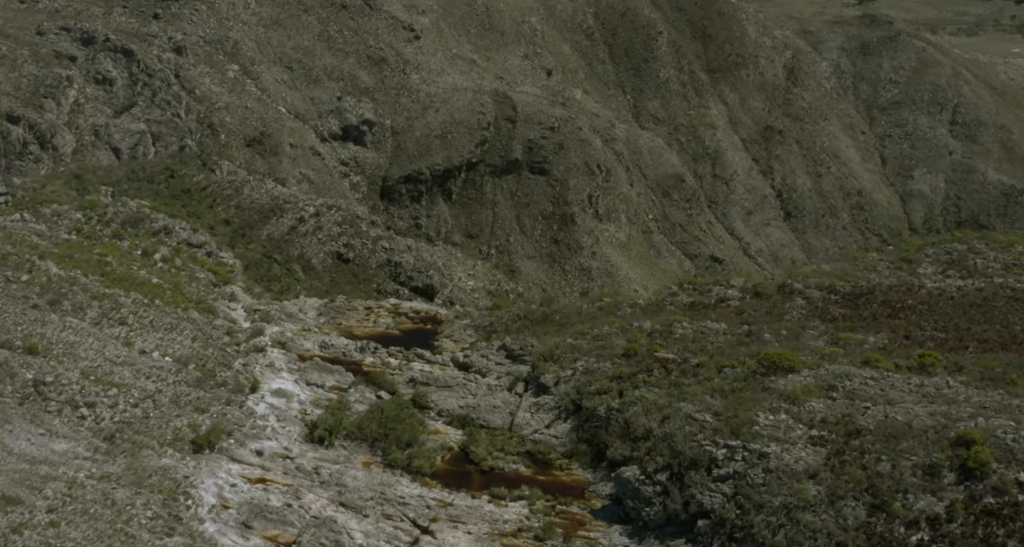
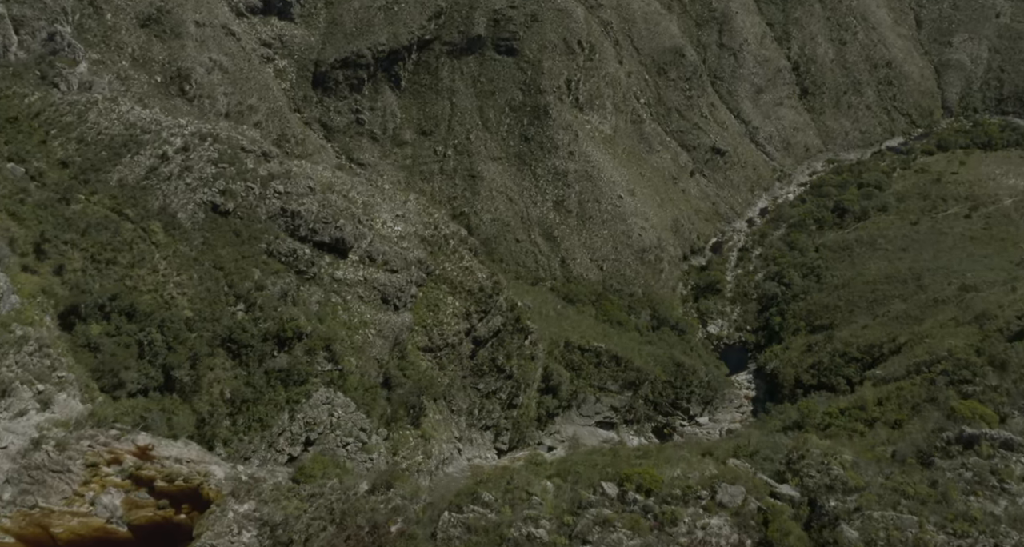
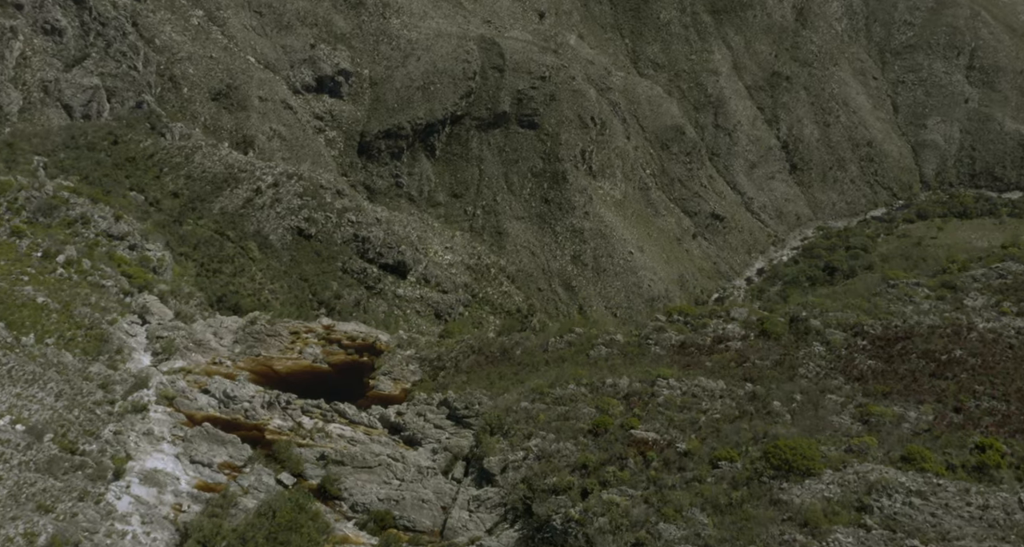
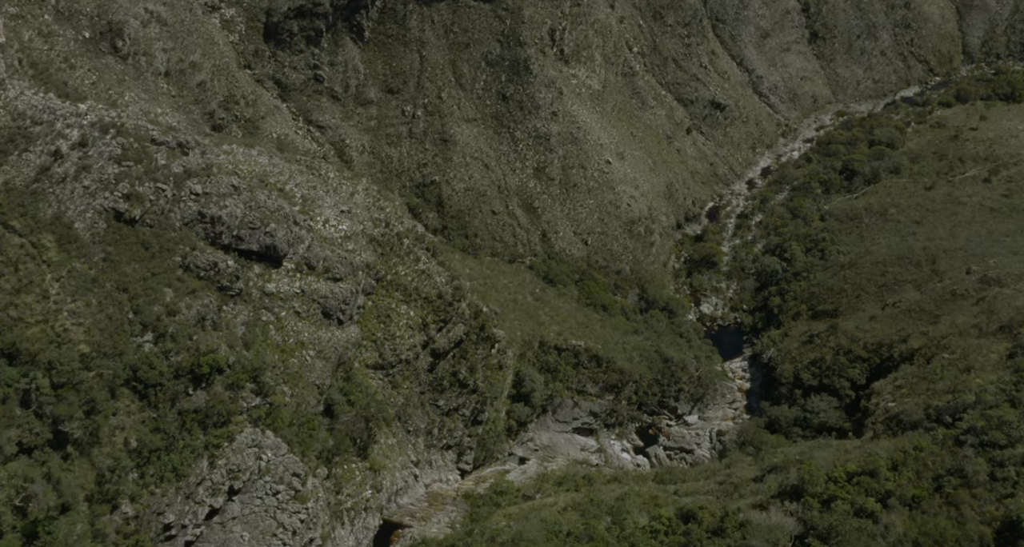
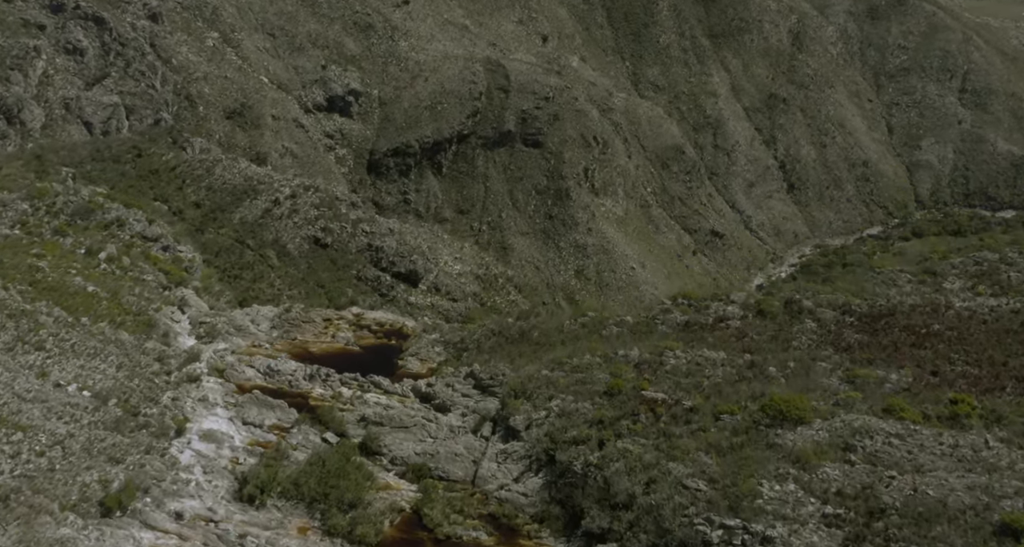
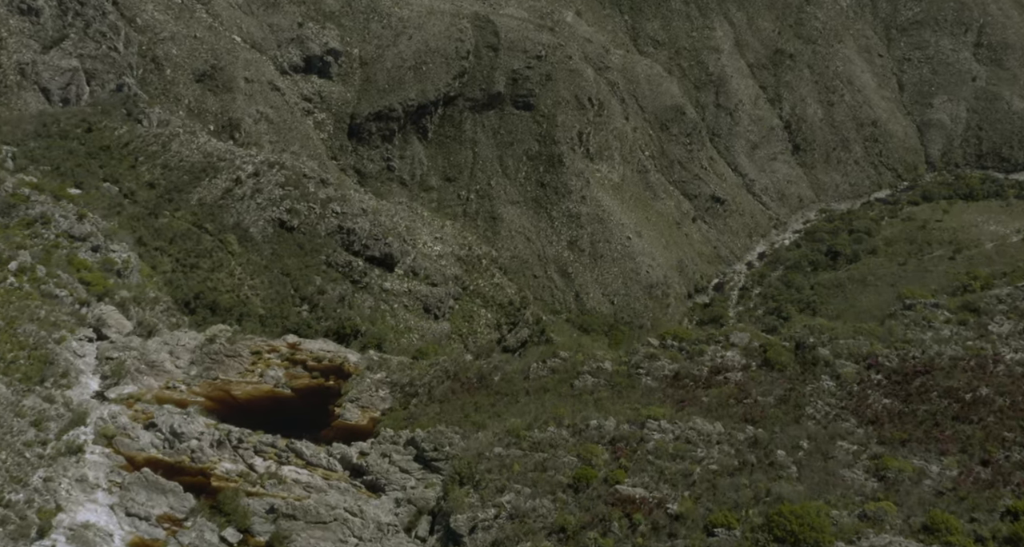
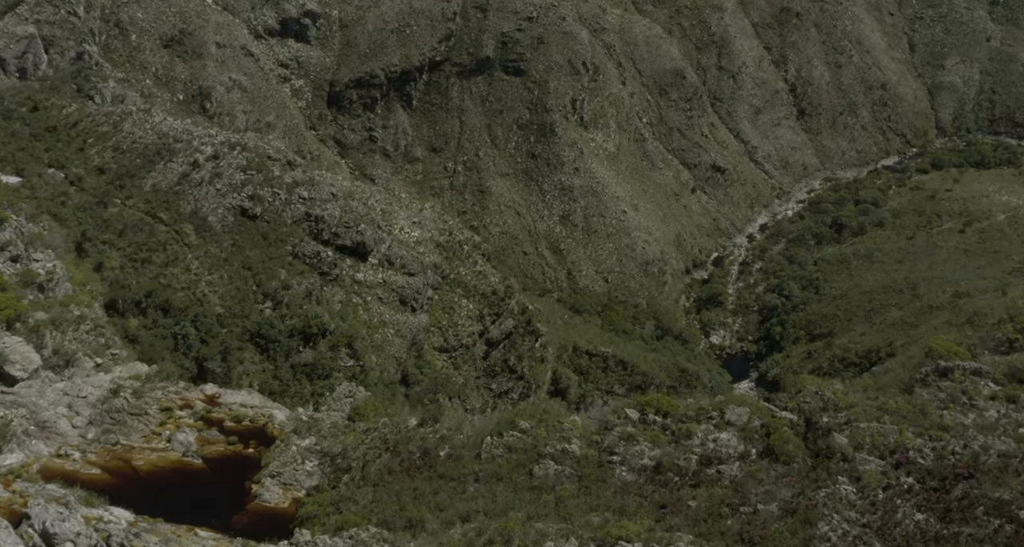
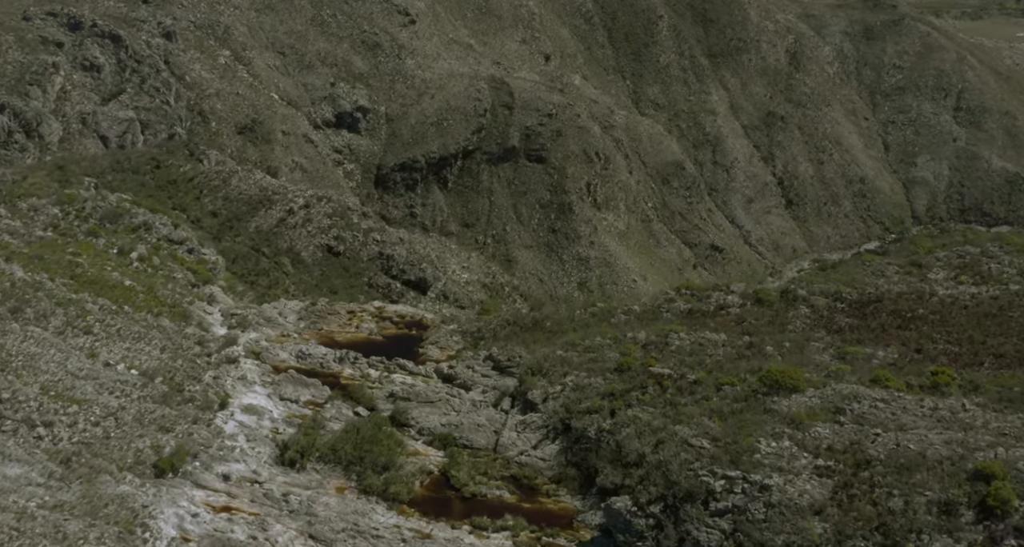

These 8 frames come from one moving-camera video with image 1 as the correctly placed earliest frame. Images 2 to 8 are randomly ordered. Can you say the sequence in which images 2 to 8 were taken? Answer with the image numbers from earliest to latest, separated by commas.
8, 5, 3, 6, 7, 2, 4
